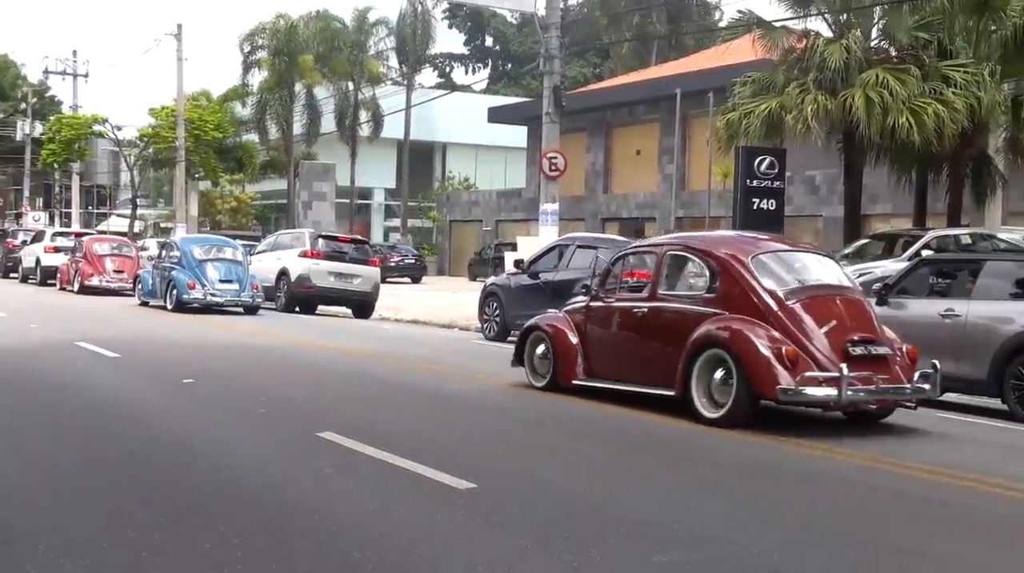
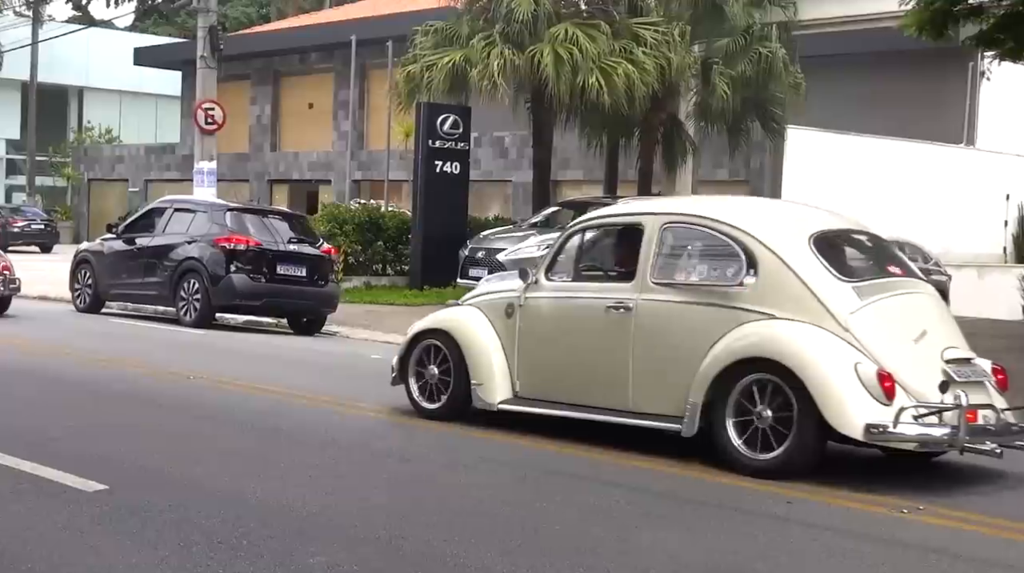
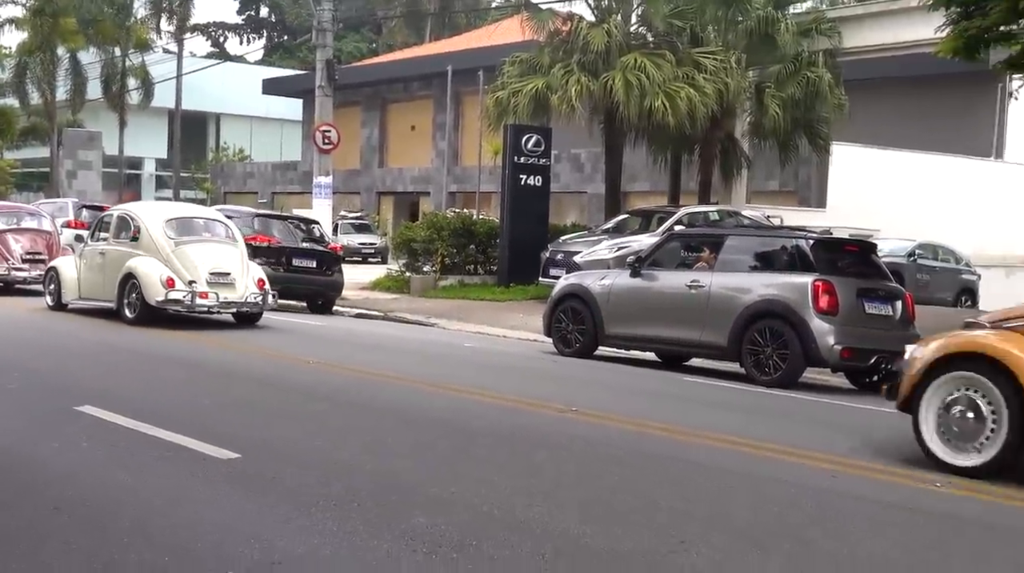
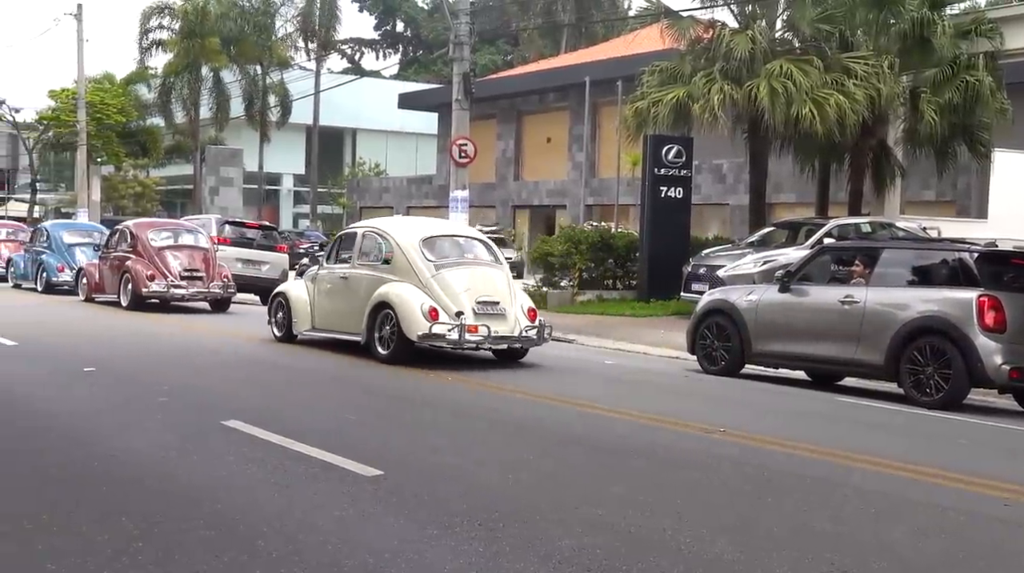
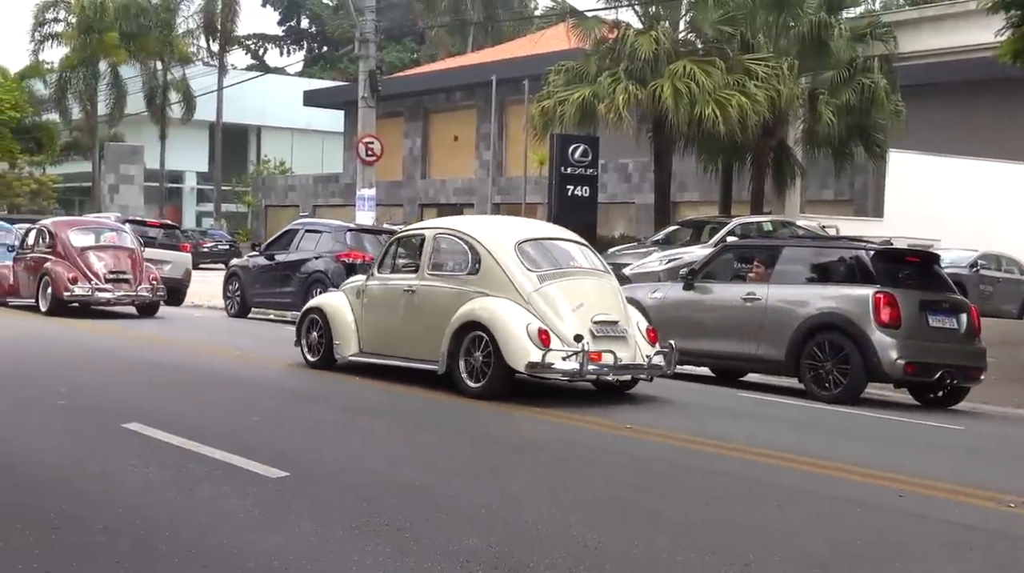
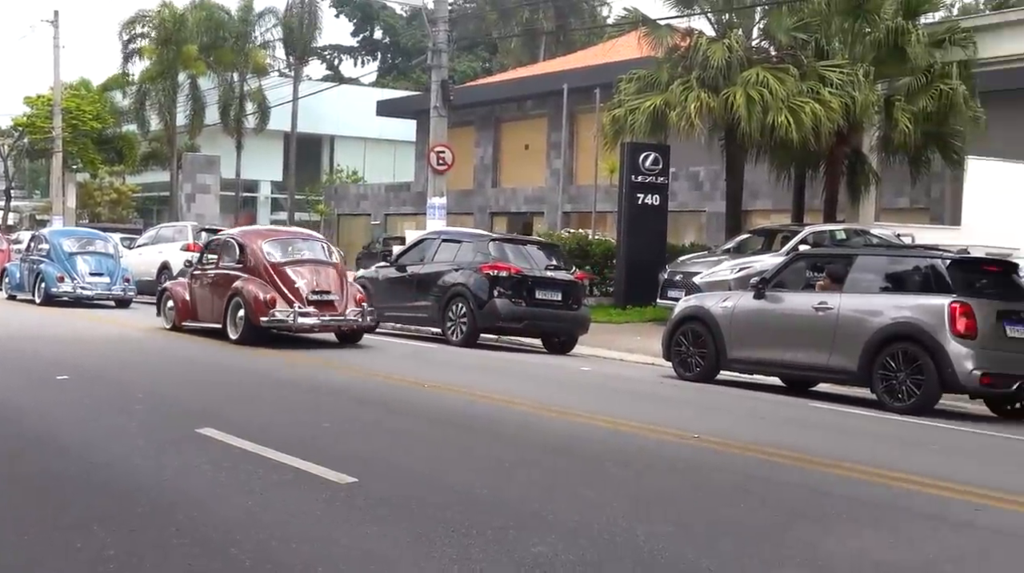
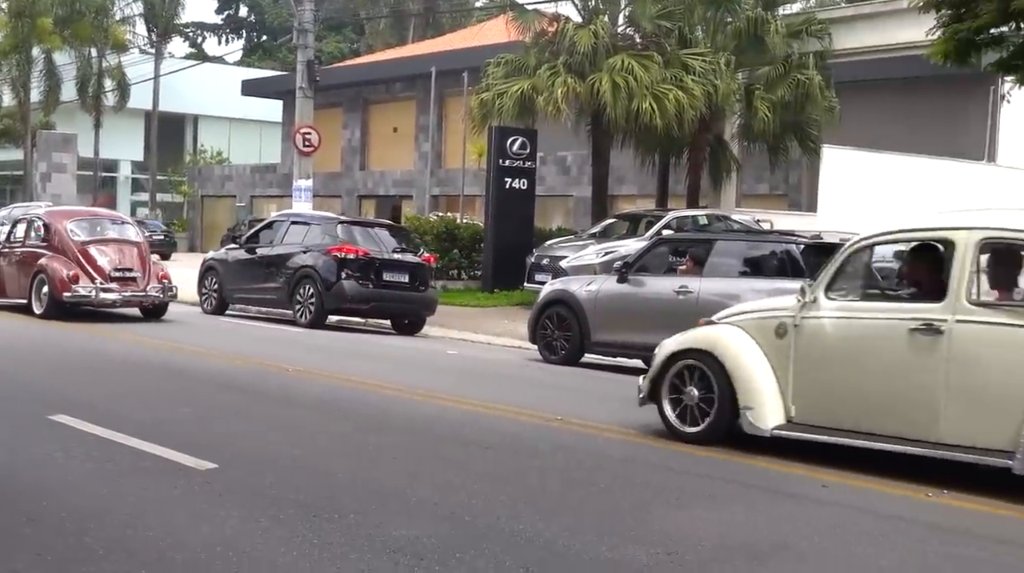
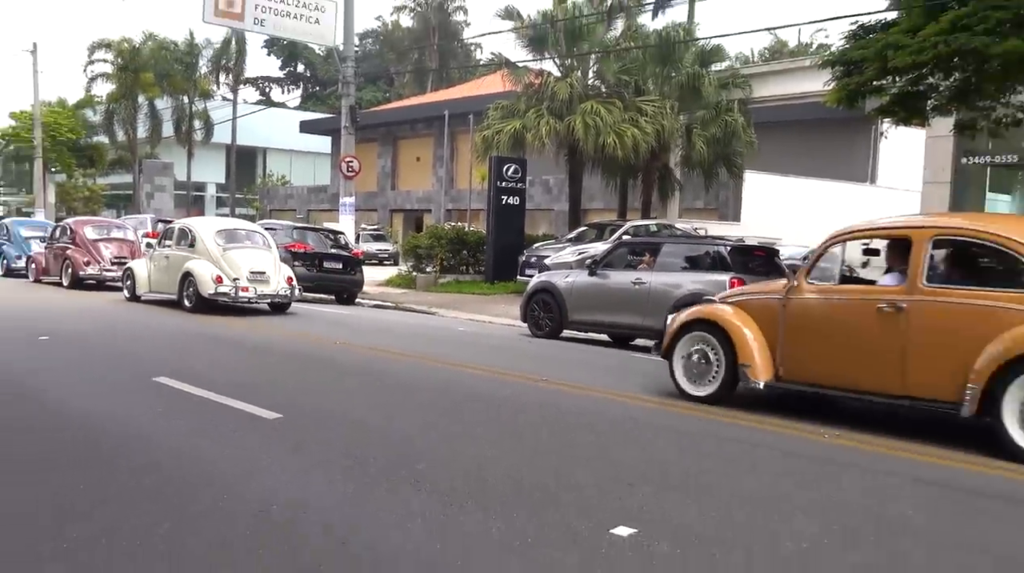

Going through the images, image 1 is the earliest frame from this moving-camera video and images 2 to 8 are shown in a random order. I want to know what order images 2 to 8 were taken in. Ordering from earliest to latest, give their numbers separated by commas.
6, 7, 2, 5, 4, 3, 8
